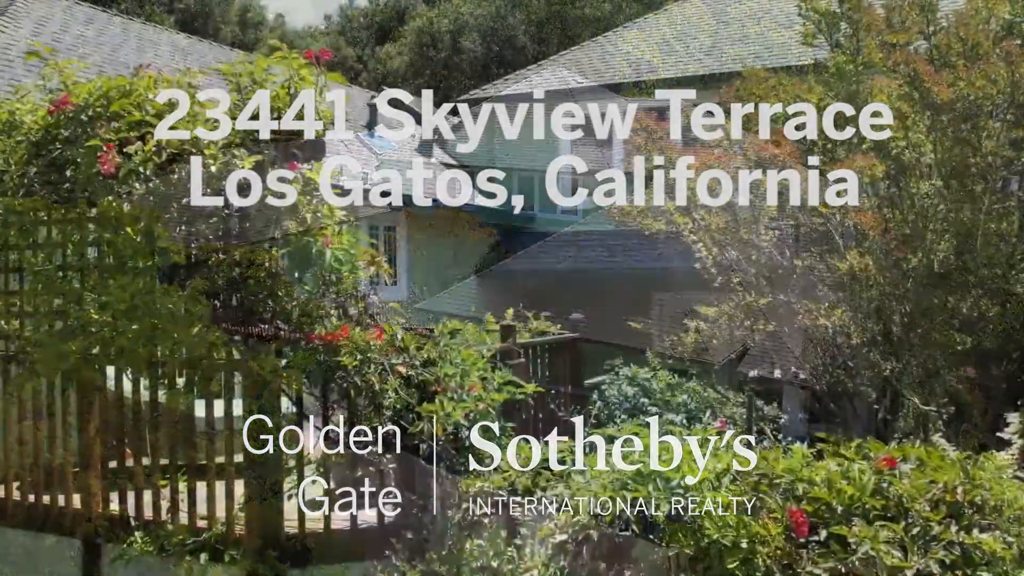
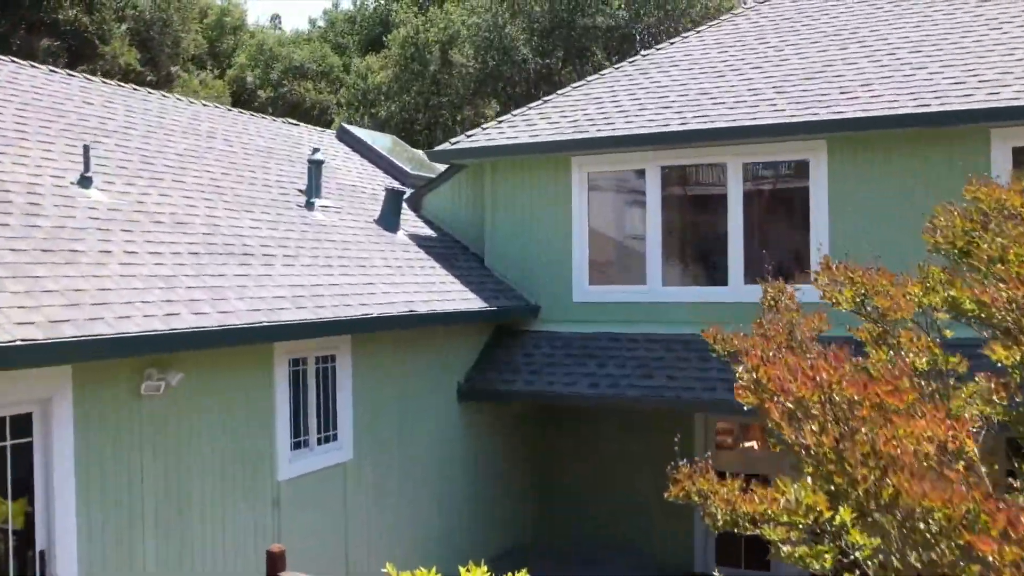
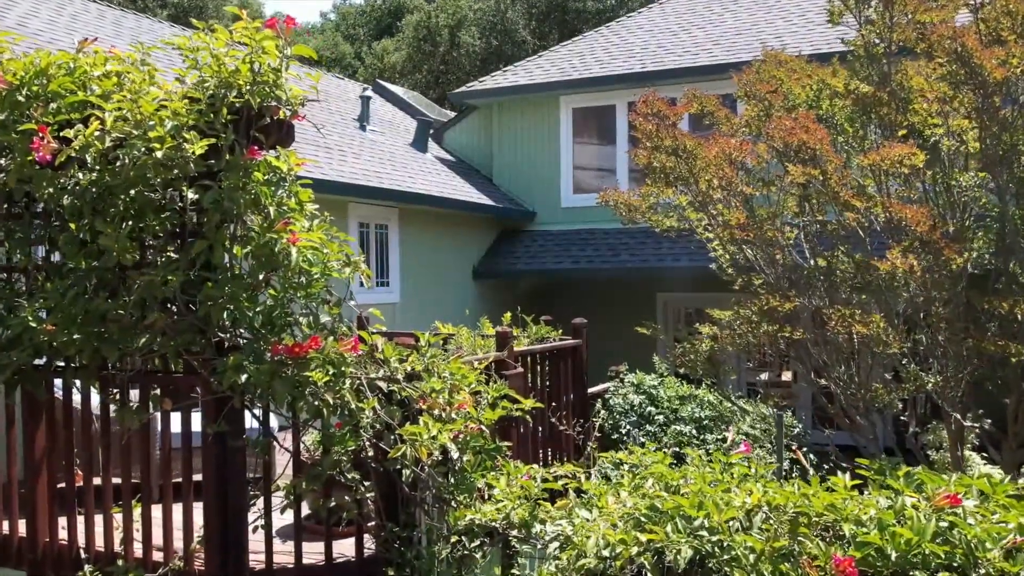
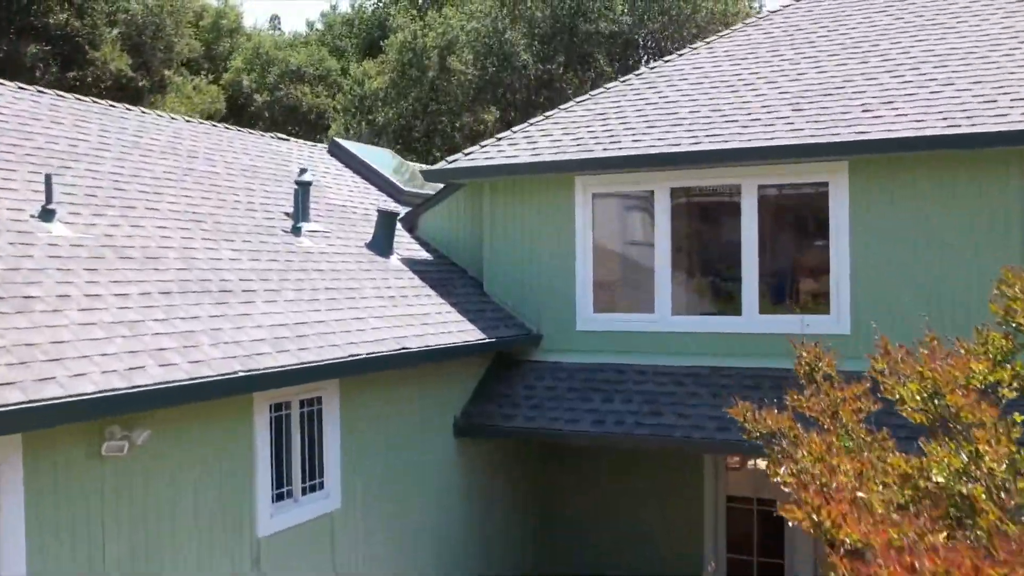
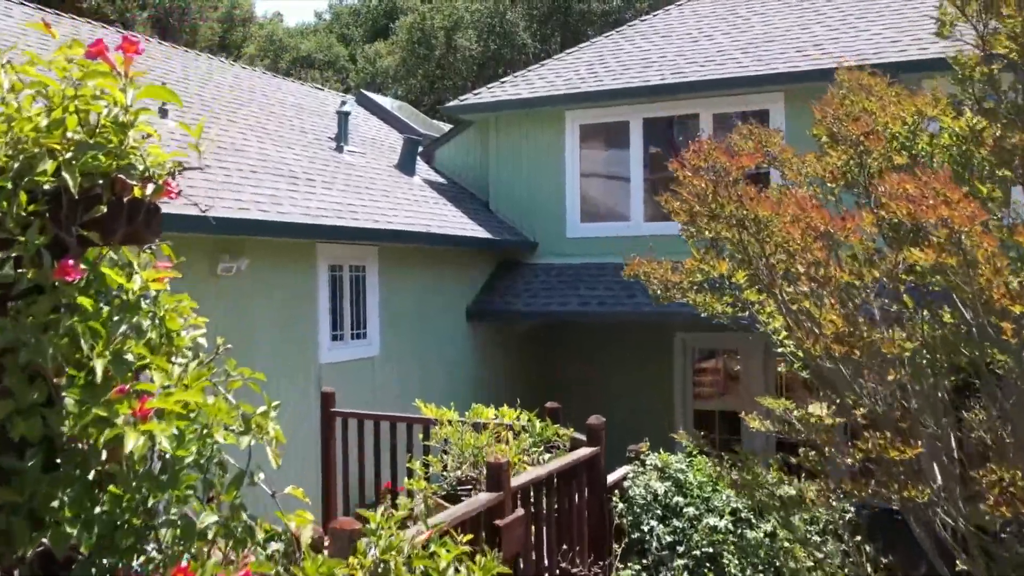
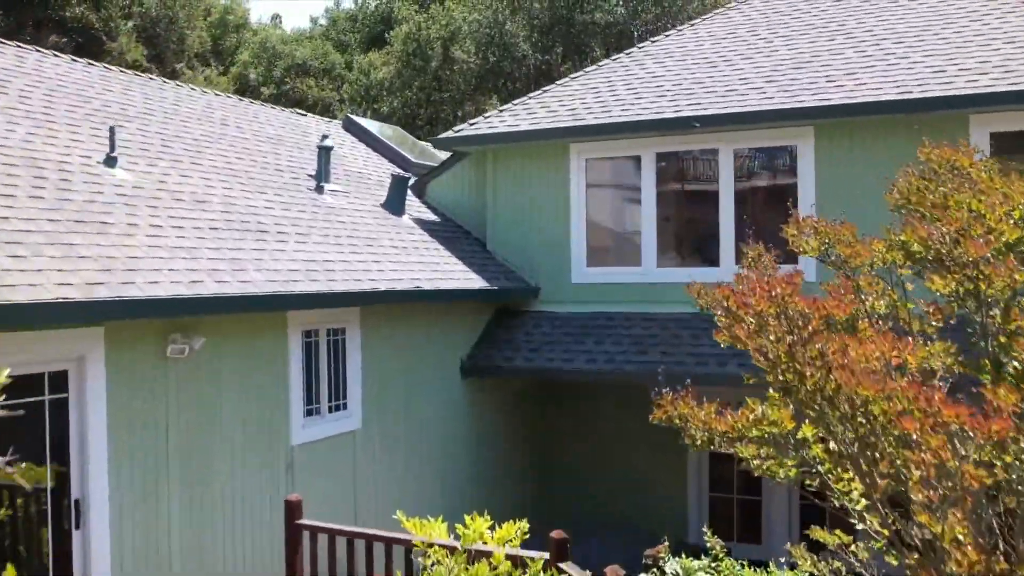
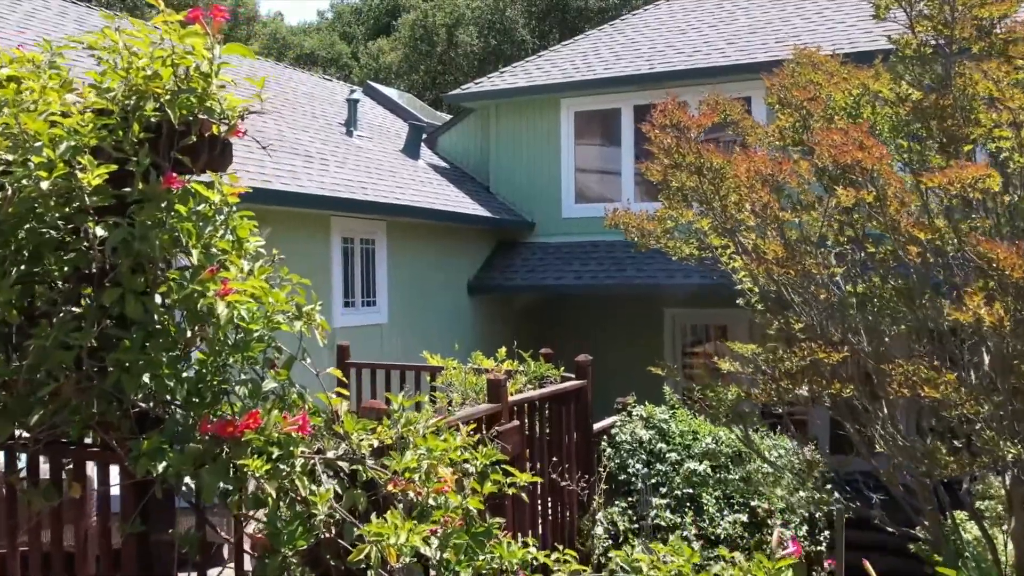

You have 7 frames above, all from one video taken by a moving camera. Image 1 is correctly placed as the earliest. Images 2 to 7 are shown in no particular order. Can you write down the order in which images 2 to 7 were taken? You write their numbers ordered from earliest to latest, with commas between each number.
3, 7, 5, 6, 2, 4
